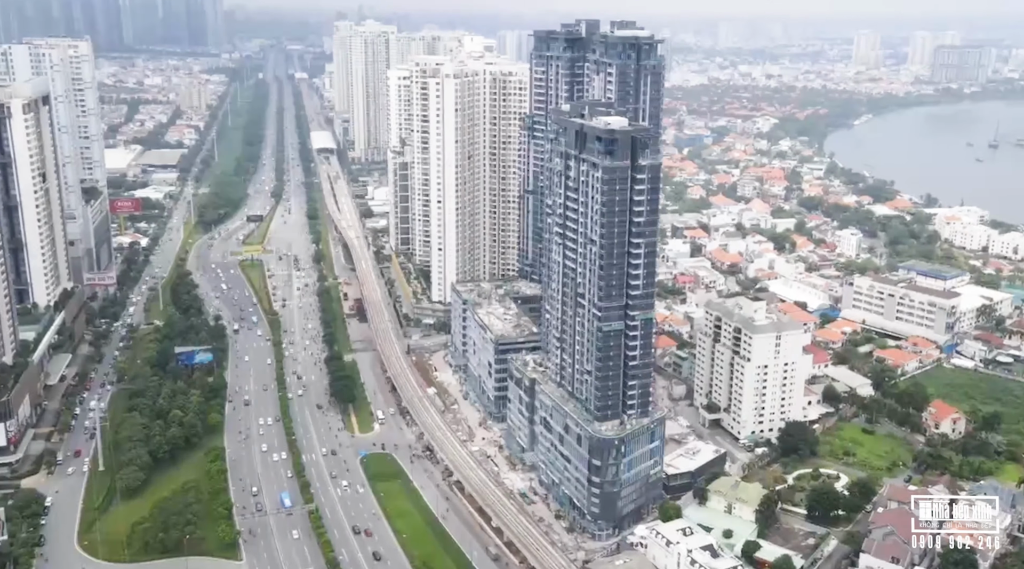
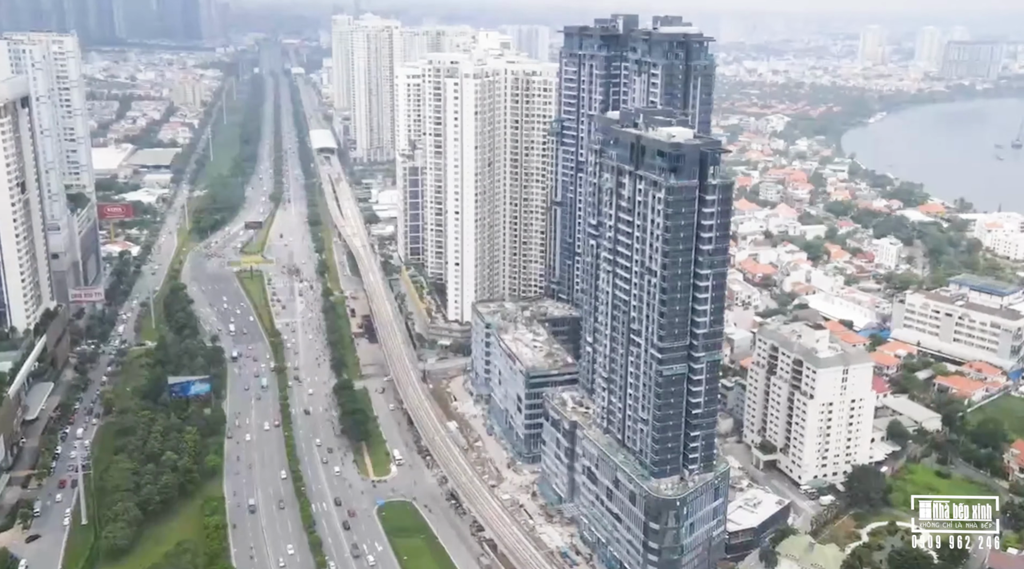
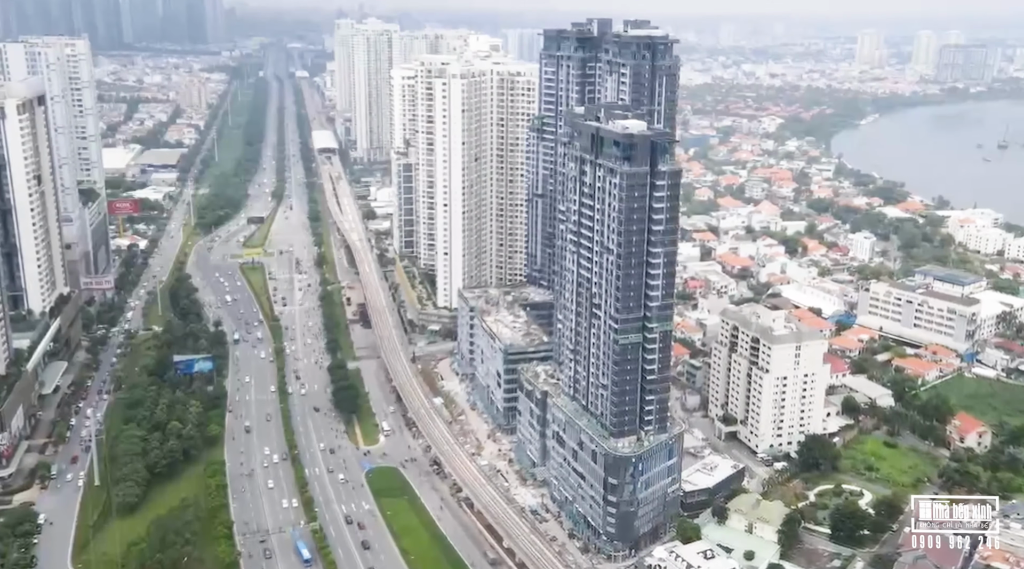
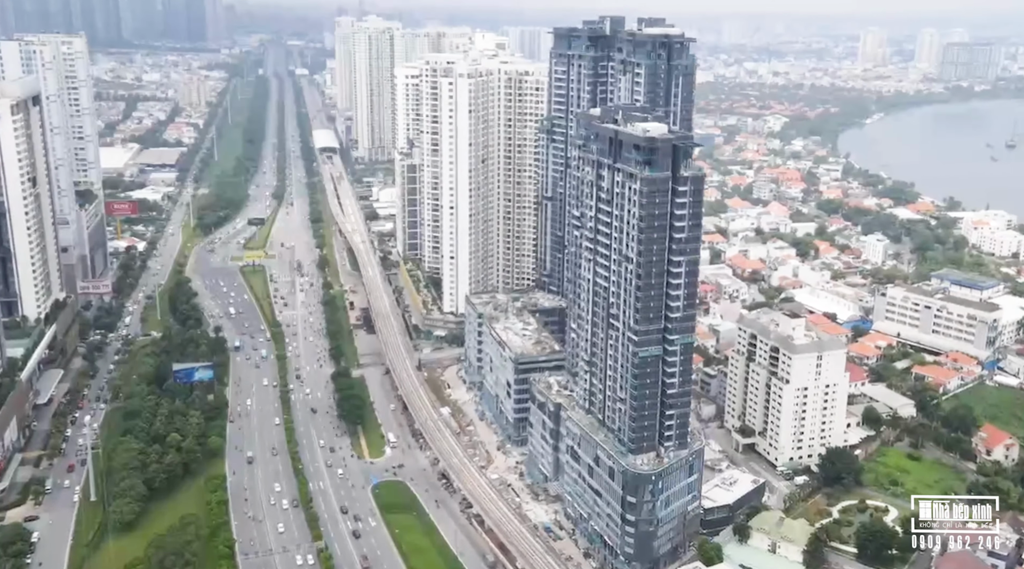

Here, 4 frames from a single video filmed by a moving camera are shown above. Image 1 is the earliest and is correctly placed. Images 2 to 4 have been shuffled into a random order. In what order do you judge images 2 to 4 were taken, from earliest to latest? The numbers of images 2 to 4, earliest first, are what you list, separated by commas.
3, 4, 2
